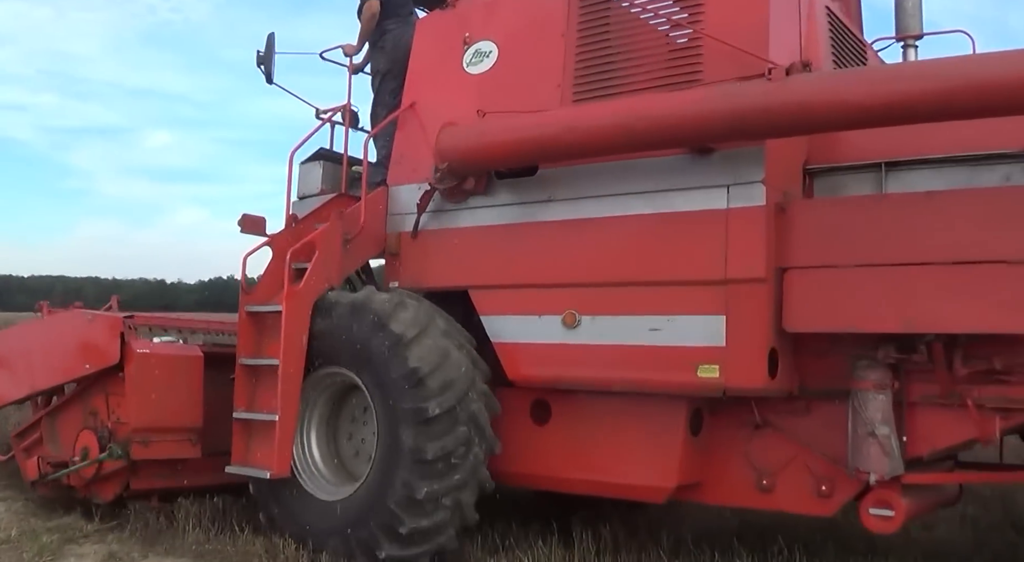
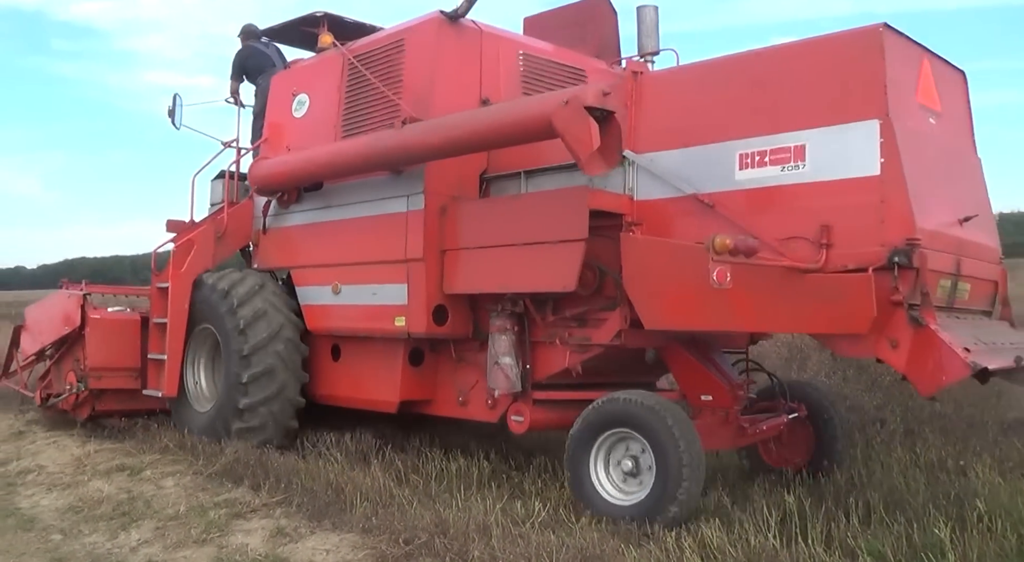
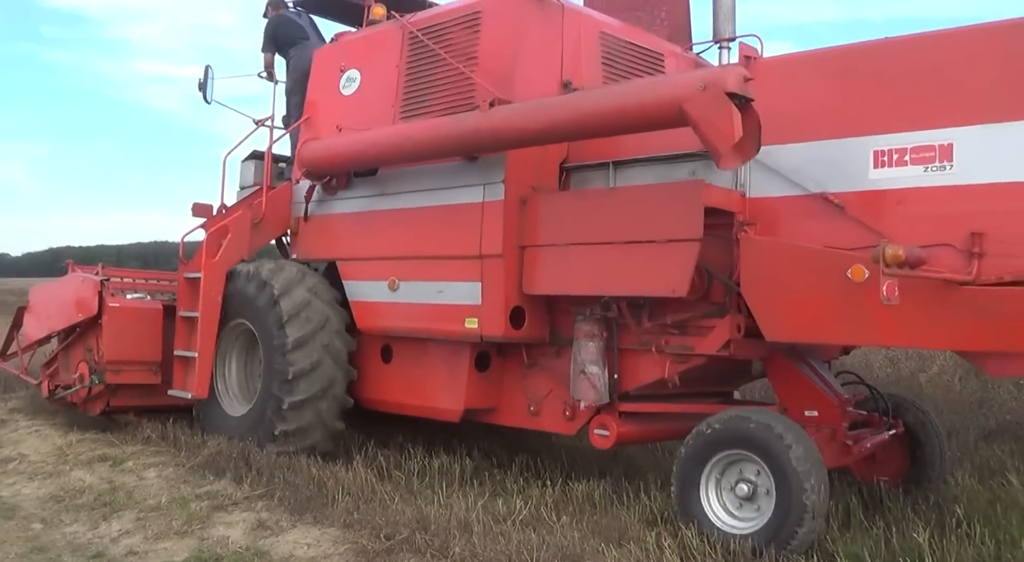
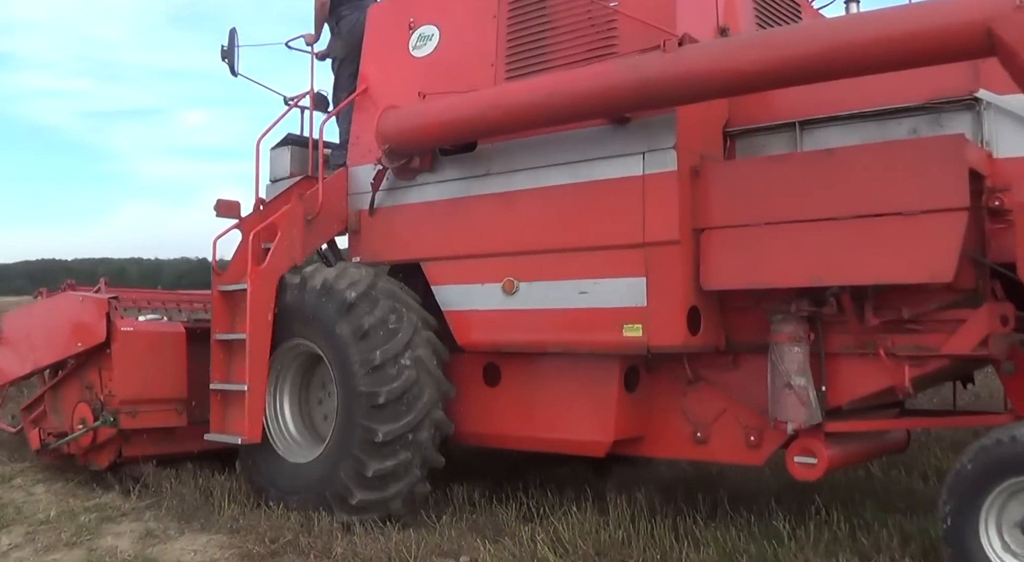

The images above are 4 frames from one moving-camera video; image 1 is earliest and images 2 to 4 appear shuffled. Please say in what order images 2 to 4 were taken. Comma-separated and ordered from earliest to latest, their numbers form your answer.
4, 3, 2
